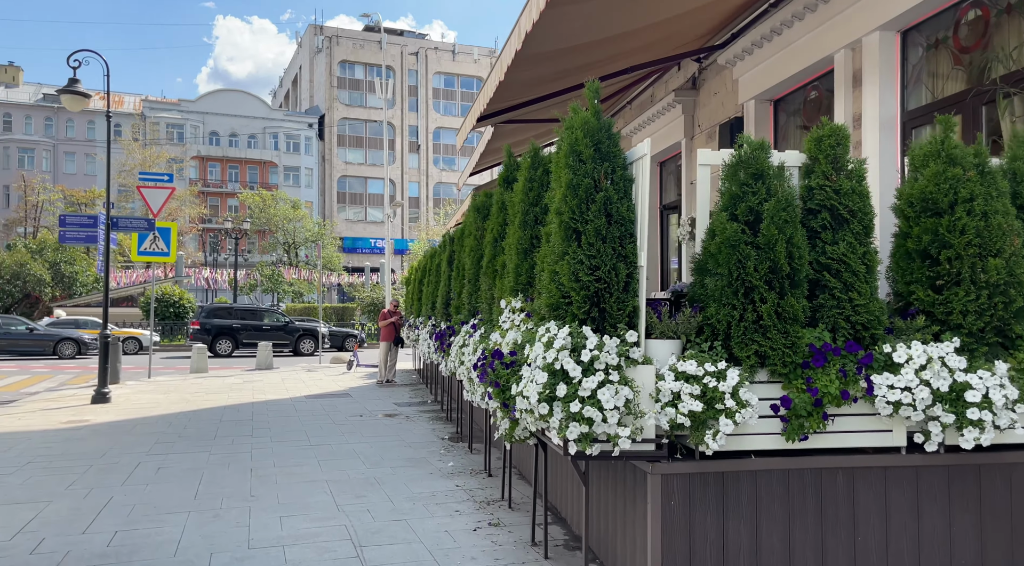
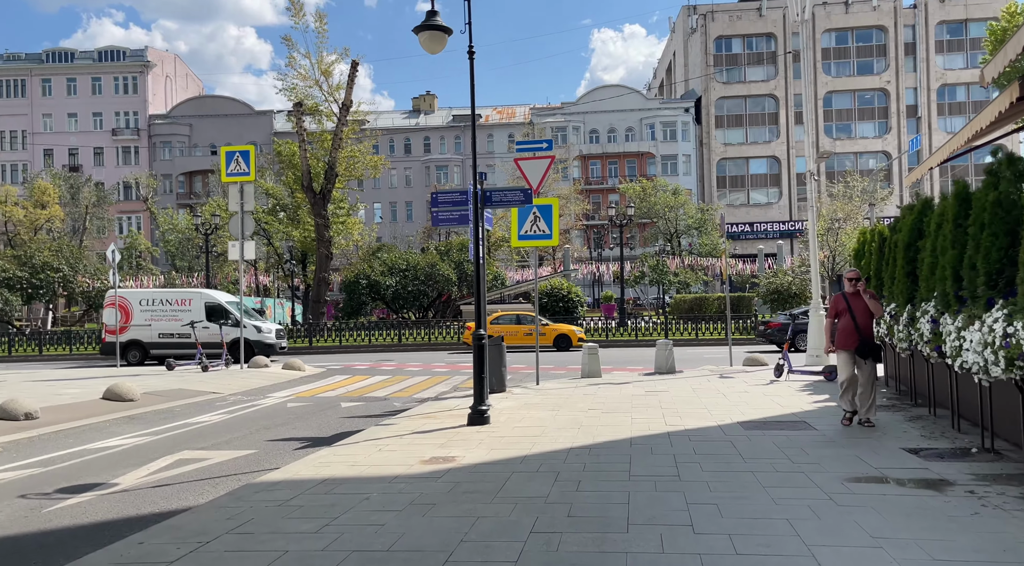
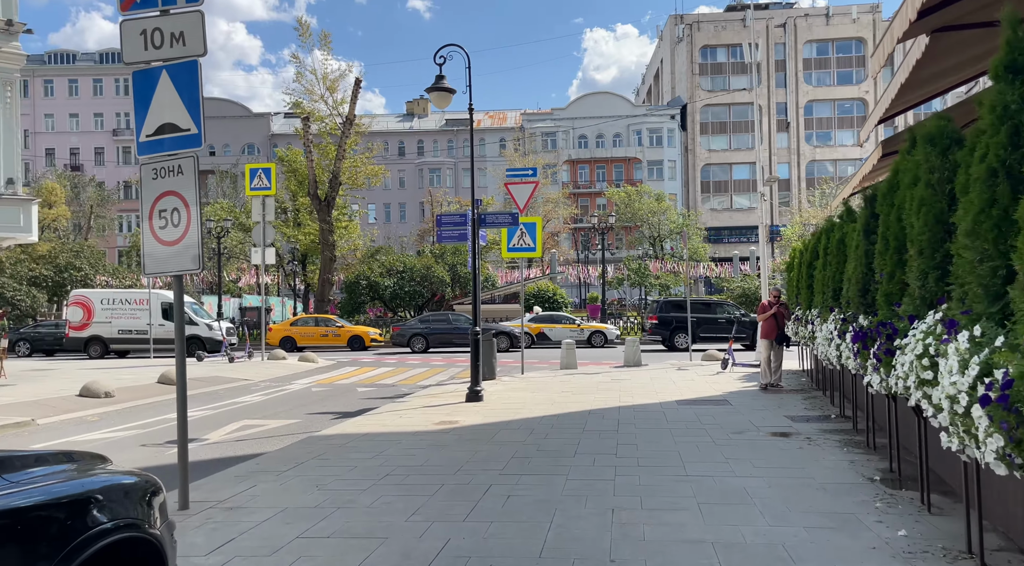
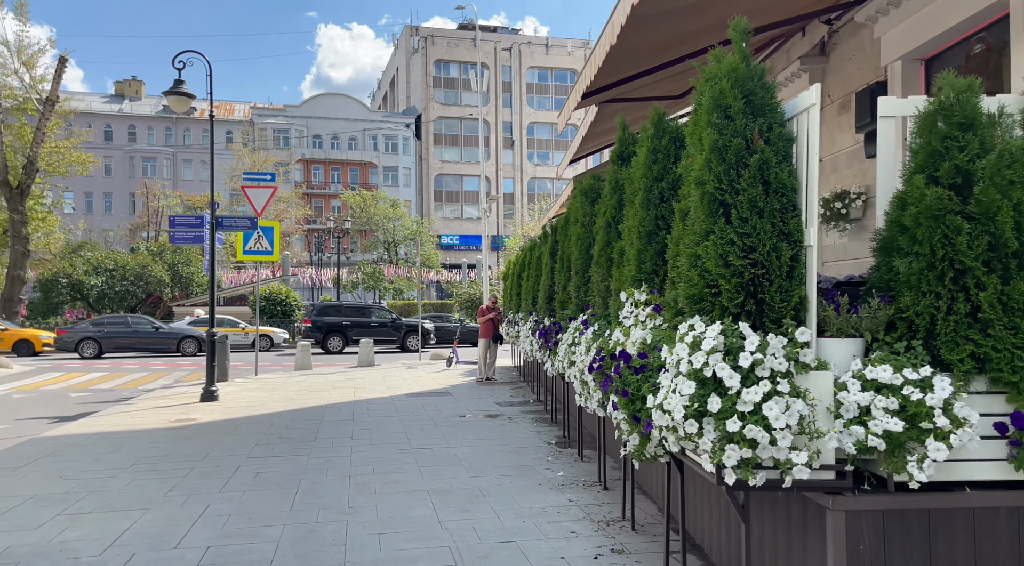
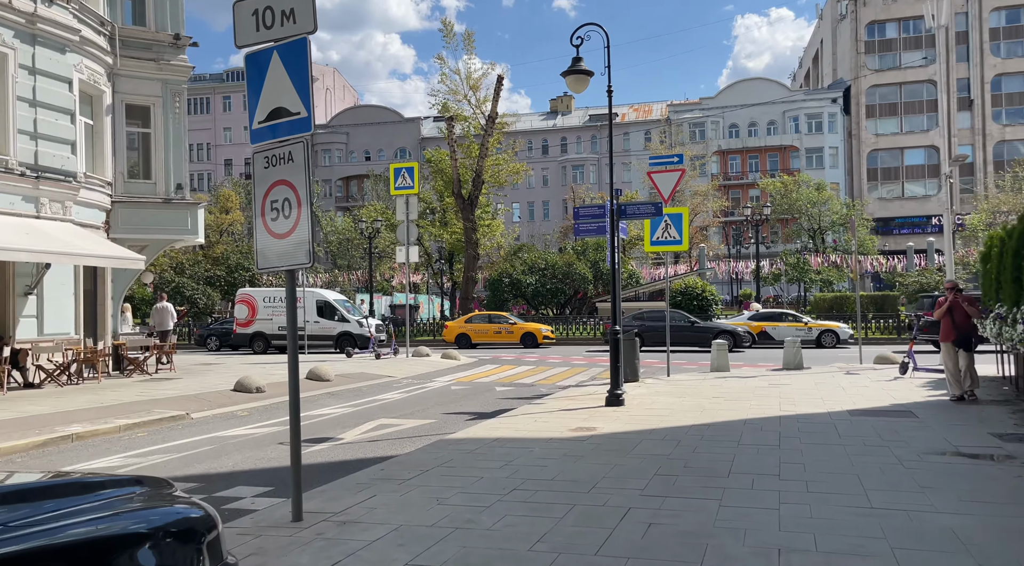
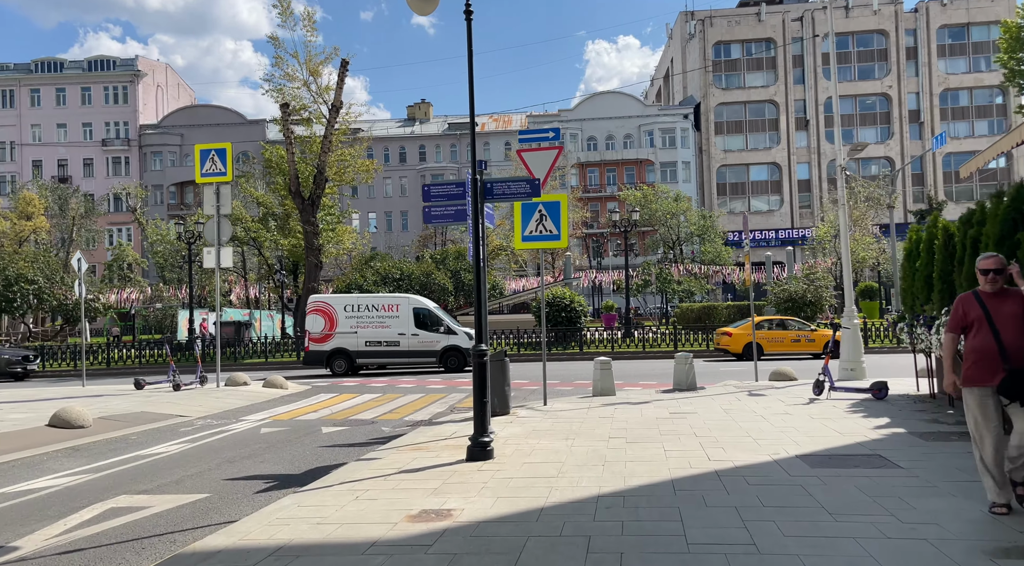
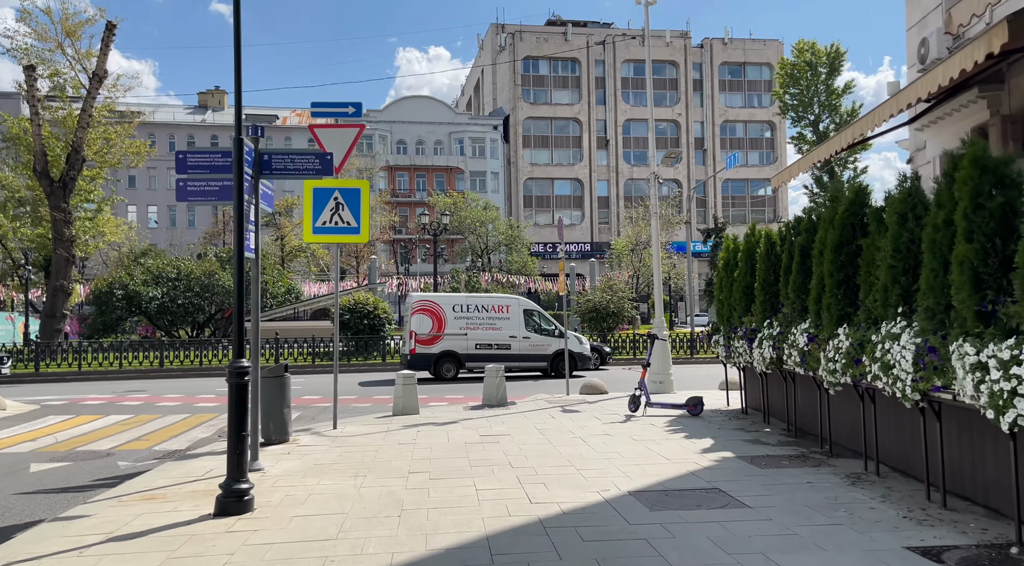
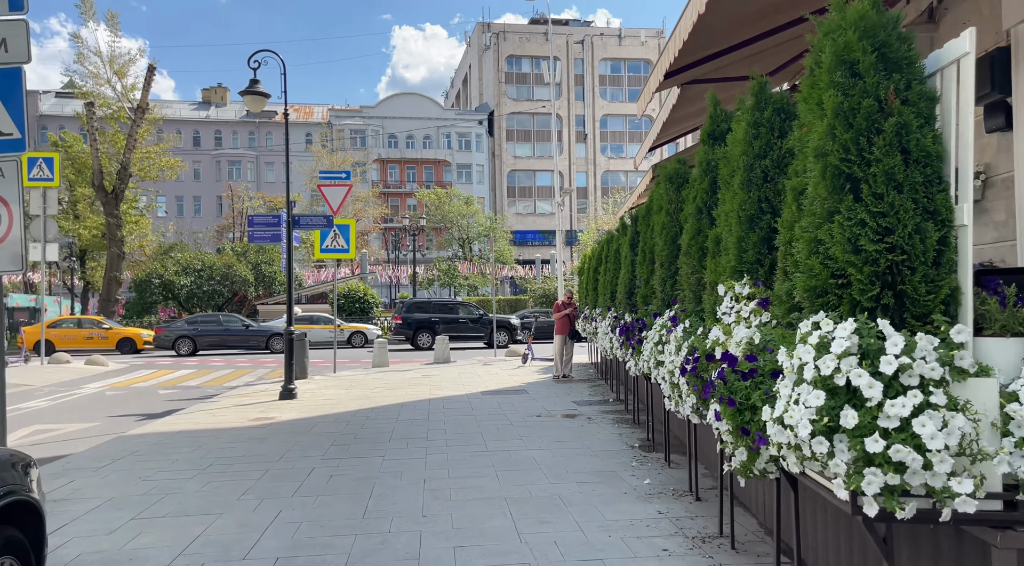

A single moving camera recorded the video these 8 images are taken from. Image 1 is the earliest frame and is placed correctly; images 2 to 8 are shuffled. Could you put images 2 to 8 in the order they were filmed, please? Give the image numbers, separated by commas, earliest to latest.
4, 8, 3, 5, 2, 6, 7
